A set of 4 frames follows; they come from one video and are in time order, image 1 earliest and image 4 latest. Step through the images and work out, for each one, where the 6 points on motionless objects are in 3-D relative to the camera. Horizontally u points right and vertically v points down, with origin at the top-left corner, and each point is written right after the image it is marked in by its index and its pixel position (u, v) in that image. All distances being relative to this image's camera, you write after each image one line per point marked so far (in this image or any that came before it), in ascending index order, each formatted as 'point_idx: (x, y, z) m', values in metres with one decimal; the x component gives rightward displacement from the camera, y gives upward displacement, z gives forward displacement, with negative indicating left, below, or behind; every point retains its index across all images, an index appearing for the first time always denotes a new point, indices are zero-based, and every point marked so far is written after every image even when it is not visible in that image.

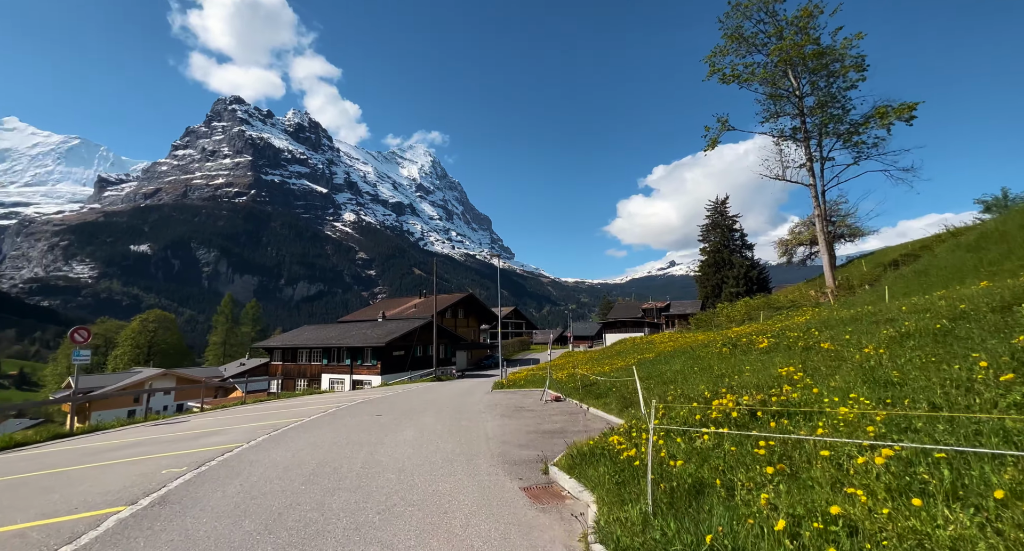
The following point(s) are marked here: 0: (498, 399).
0: (-0.6, -4.3, +15.7) m
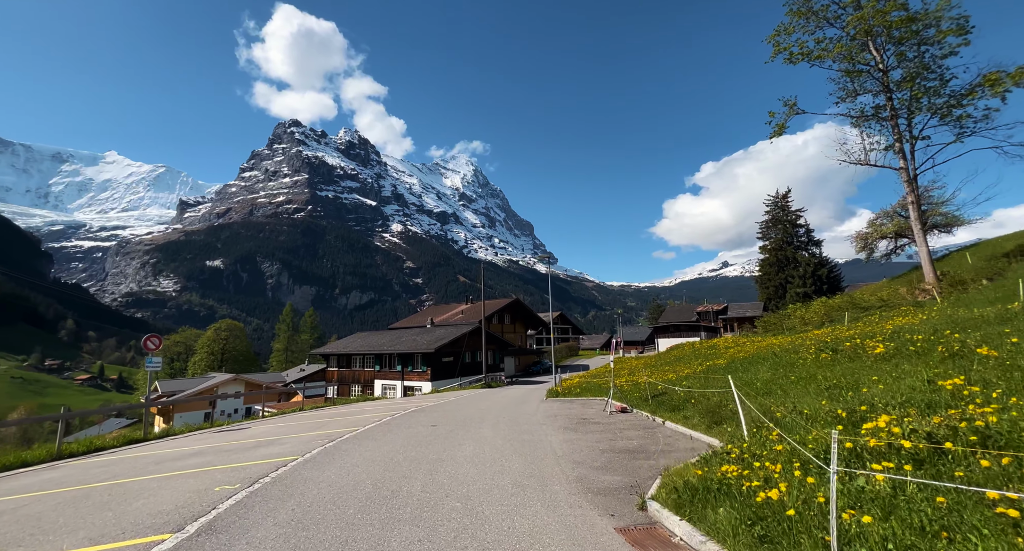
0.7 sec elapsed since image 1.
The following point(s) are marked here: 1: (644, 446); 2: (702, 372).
0: (+1.3, -4.4, +14.8) m
1: (+2.1, -2.8, +7.4) m
2: (+6.7, -3.5, +16.1) m
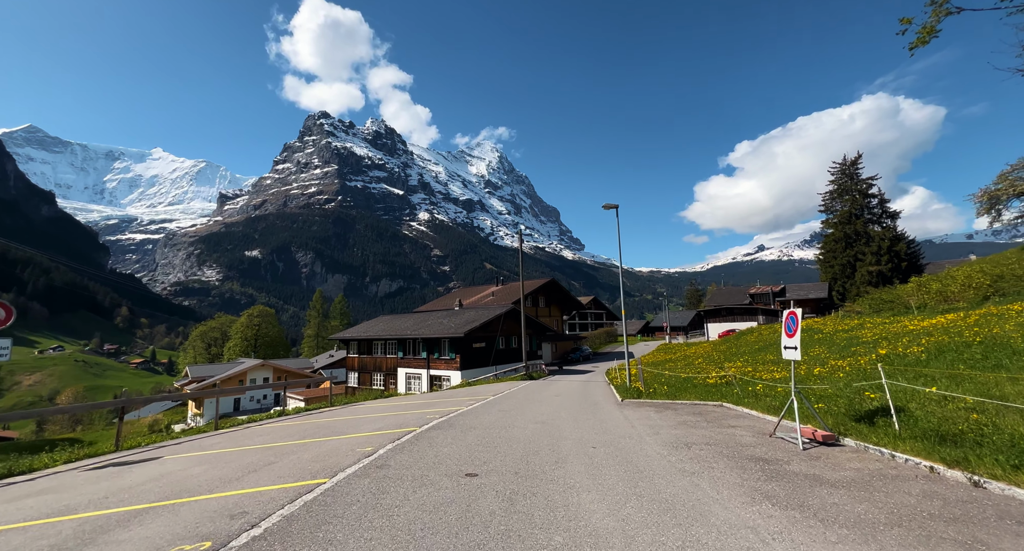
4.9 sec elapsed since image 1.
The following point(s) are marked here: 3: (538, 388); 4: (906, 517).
0: (+2.9, -3.0, +9.0) m
1: (+3.3, -1.6, +1.5) m
2: (+8.4, -2.1, +10.0) m
3: (+1.1, -4.7, +19.3) m
4: (+3.4, -2.1, +4.1) m
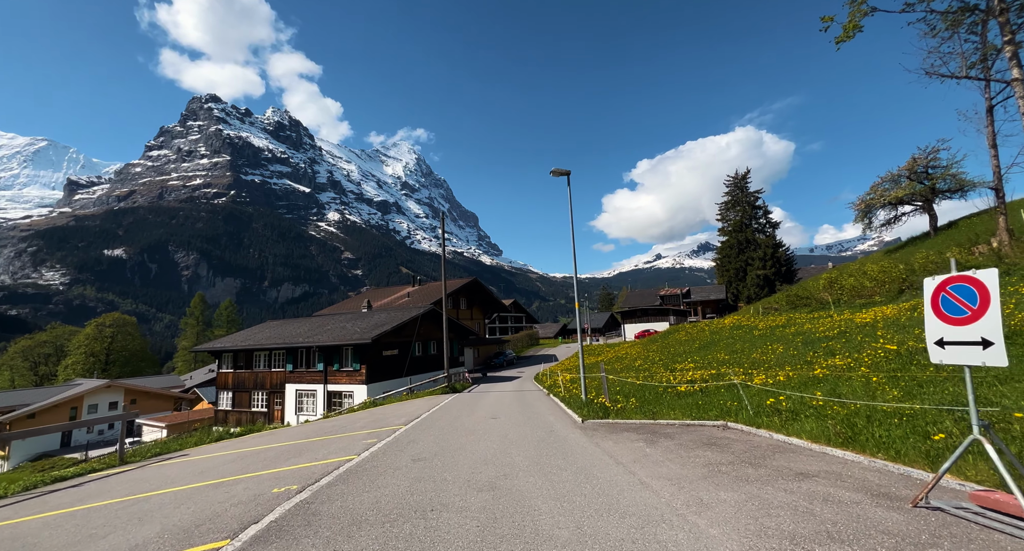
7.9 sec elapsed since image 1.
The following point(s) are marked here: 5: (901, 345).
0: (+2.1, -2.4, +5.3) m
1: (+3.8, -1.0, -2.0) m
2: (+7.3, -1.5, +7.2) m
3: (-1.6, -4.3, +15.0) m
4: (+3.5, -1.5, +0.5) m
5: (+9.8, -1.6, +11.6) m
